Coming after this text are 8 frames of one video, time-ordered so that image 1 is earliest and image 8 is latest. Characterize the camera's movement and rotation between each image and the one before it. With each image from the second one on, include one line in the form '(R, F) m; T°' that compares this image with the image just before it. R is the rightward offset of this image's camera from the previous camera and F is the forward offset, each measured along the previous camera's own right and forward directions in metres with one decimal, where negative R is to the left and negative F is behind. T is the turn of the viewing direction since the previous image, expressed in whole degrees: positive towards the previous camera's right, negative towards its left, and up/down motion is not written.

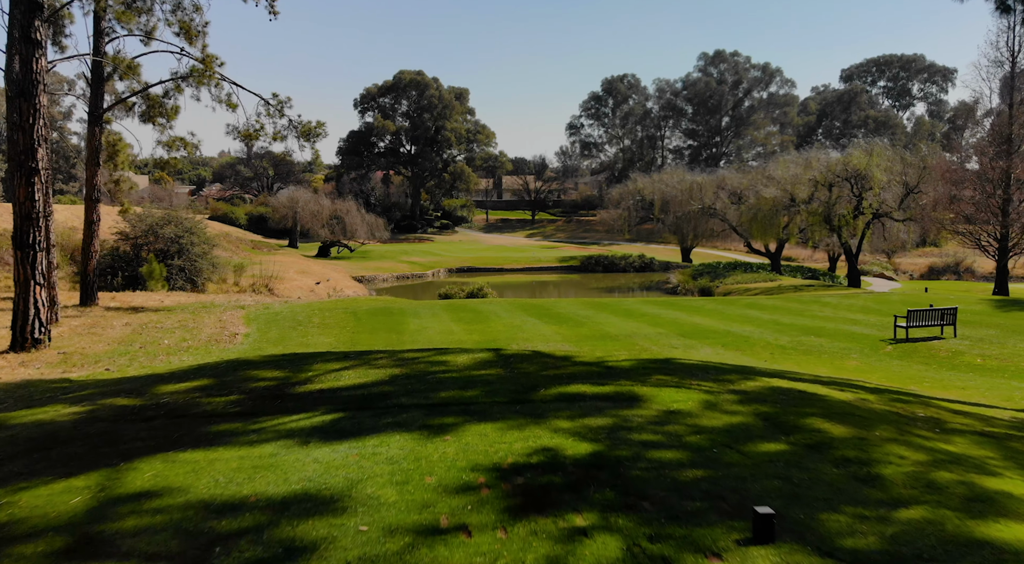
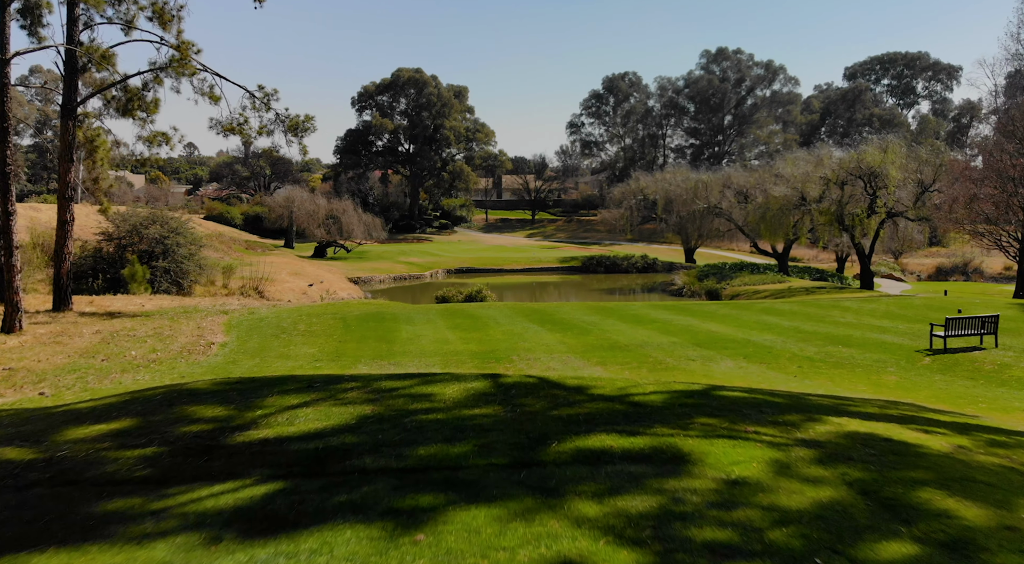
(0.0, +1.2) m; 0°
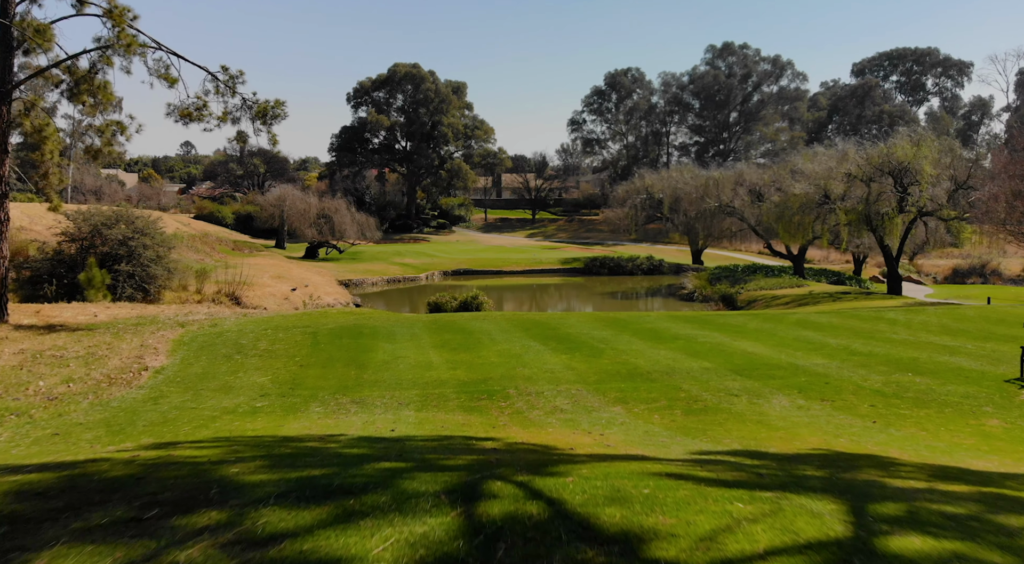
(0.0, +2.4) m; 0°
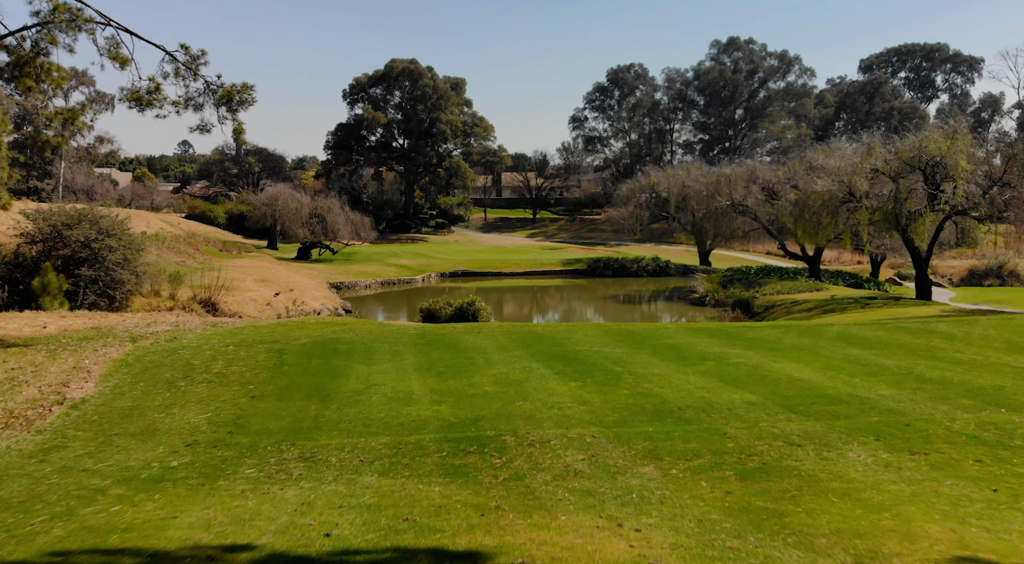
(0.0, +2.1) m; 0°
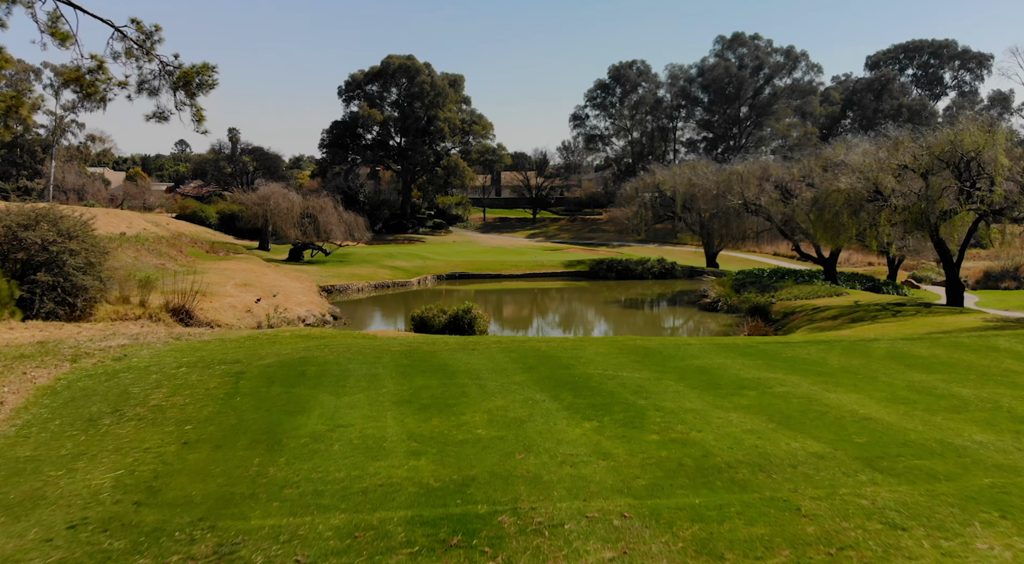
(0.0, +2.0) m; 0°
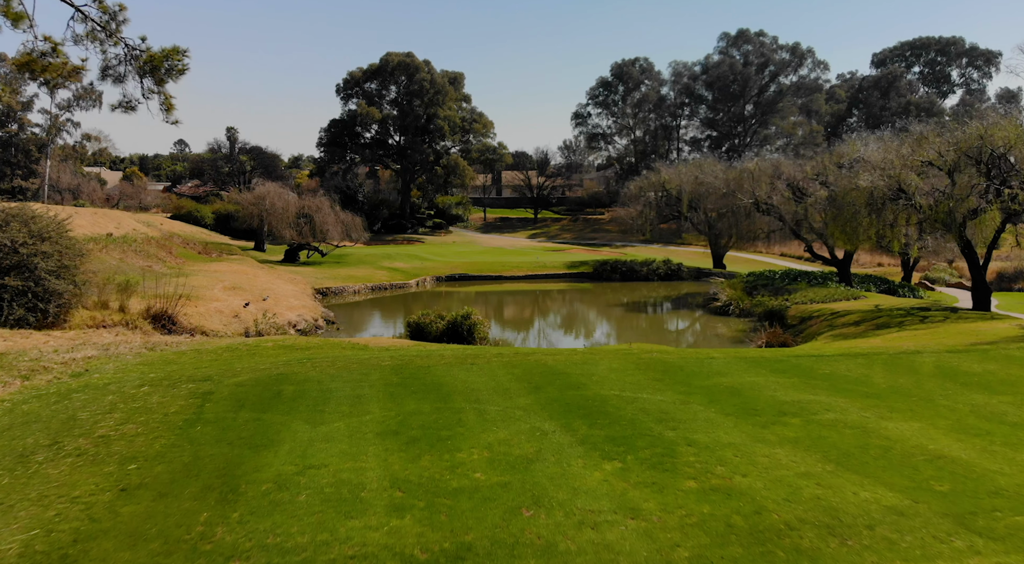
(0.0, +1.3) m; 0°
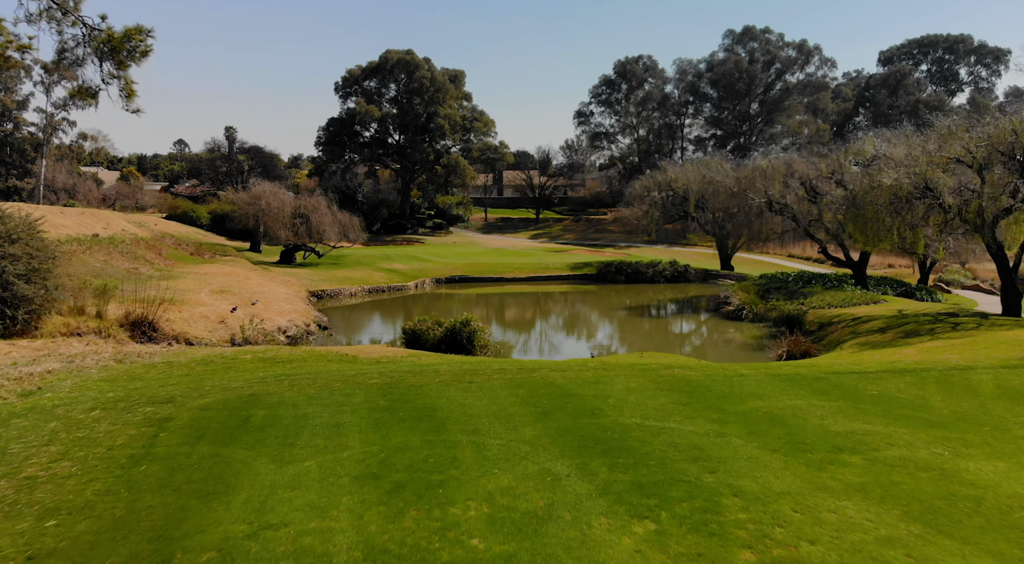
(0.0, +1.3) m; 0°
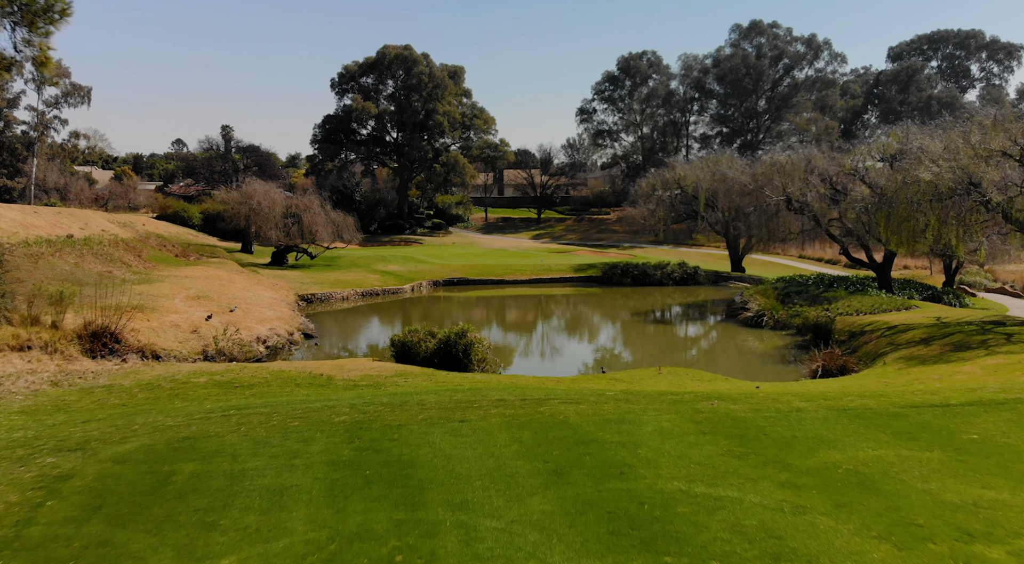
(0.0, +2.0) m; 0°
